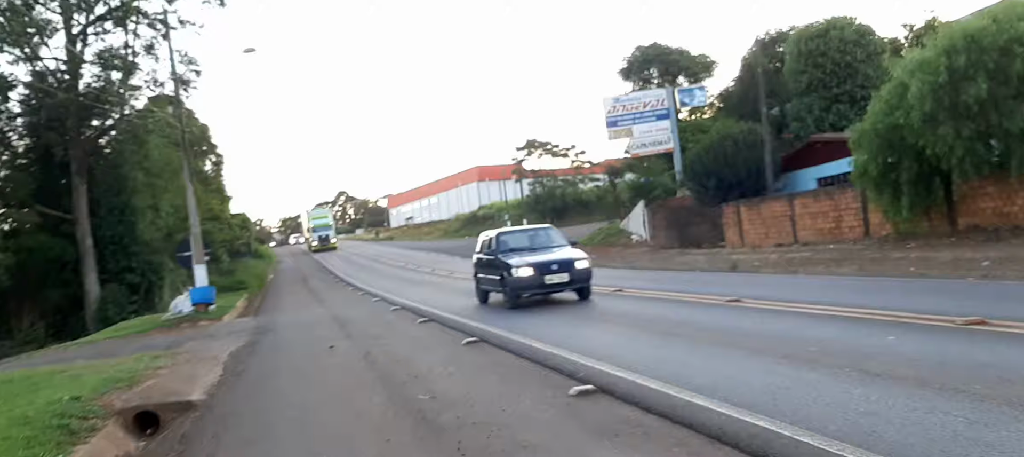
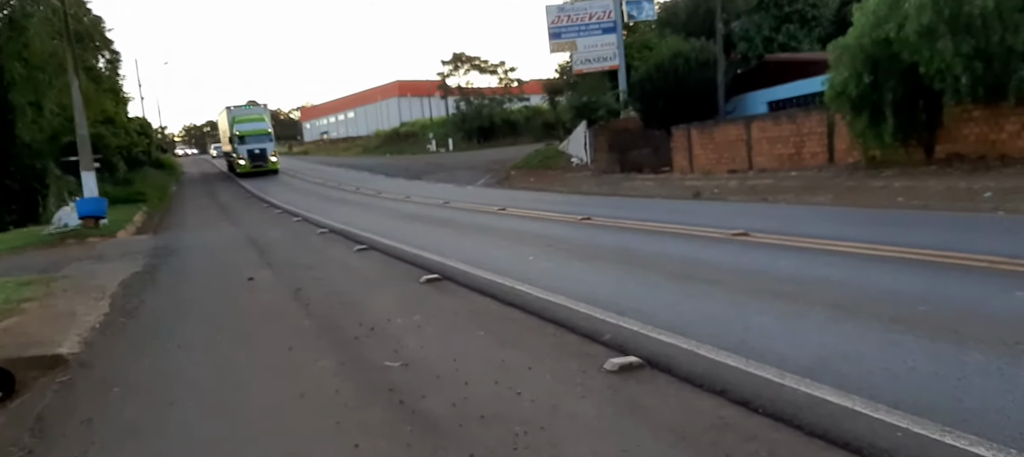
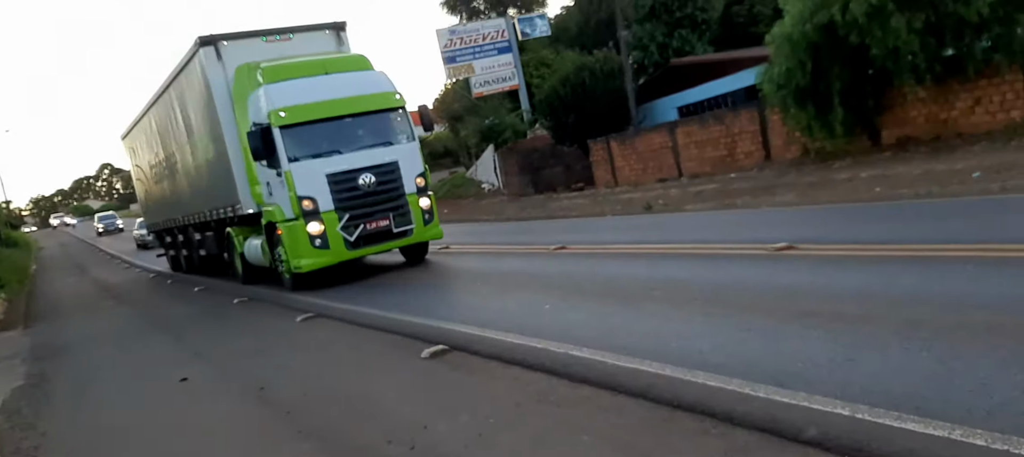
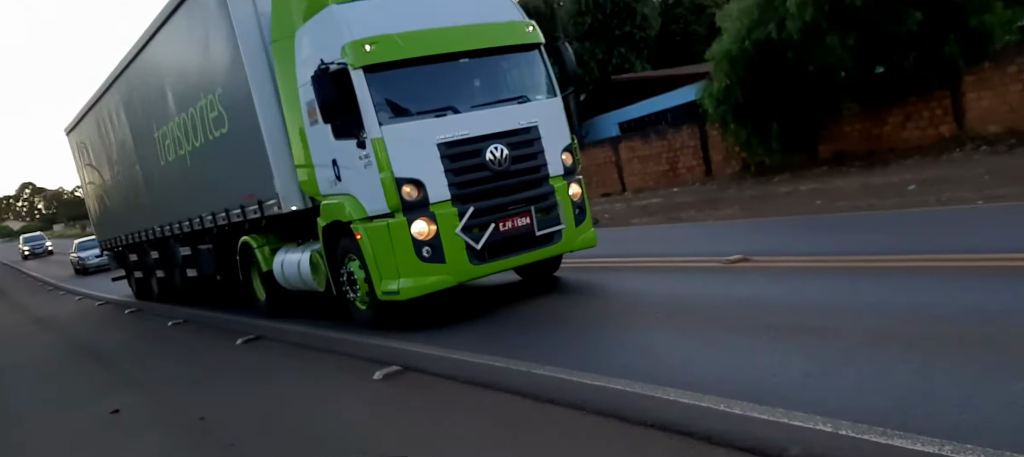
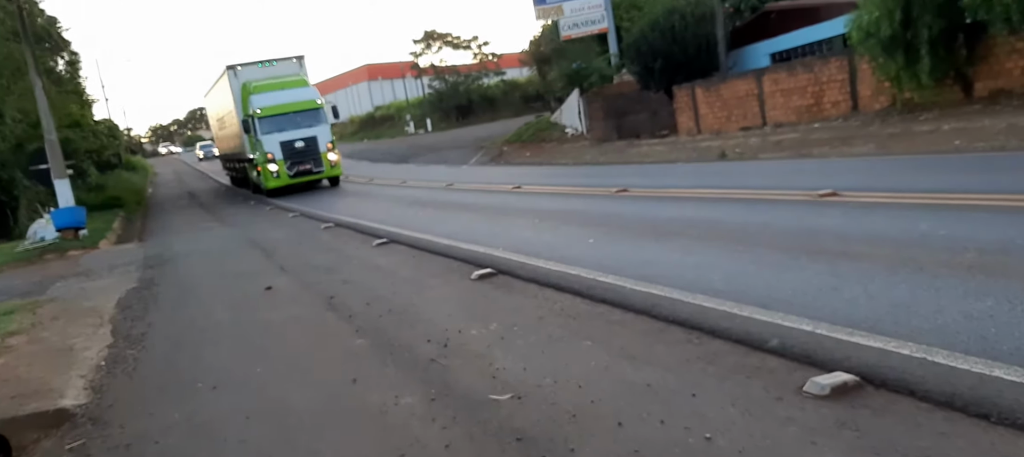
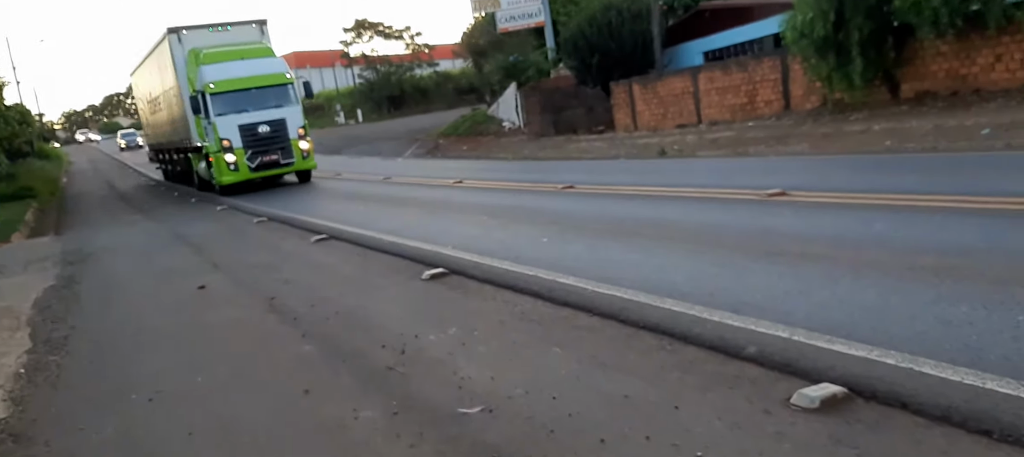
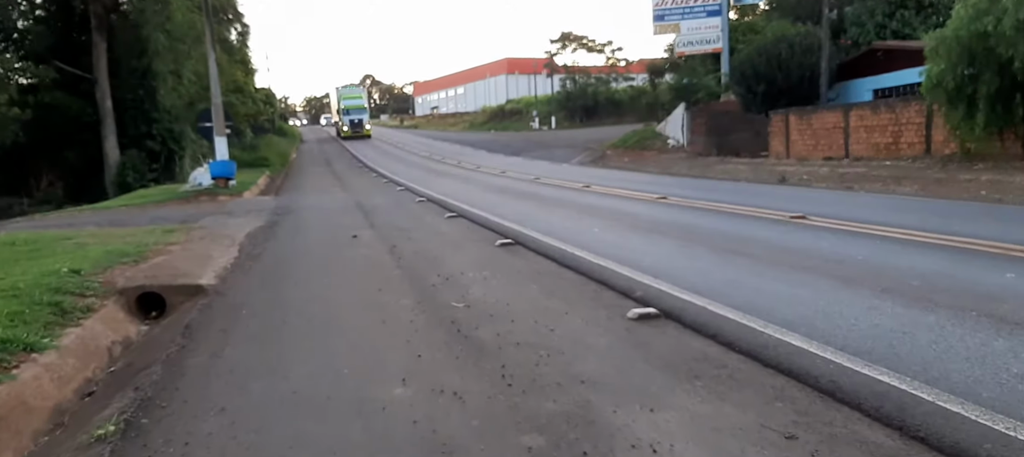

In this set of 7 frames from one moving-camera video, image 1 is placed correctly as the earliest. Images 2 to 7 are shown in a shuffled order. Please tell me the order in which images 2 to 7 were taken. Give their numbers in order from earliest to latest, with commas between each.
7, 2, 5, 6, 3, 4
